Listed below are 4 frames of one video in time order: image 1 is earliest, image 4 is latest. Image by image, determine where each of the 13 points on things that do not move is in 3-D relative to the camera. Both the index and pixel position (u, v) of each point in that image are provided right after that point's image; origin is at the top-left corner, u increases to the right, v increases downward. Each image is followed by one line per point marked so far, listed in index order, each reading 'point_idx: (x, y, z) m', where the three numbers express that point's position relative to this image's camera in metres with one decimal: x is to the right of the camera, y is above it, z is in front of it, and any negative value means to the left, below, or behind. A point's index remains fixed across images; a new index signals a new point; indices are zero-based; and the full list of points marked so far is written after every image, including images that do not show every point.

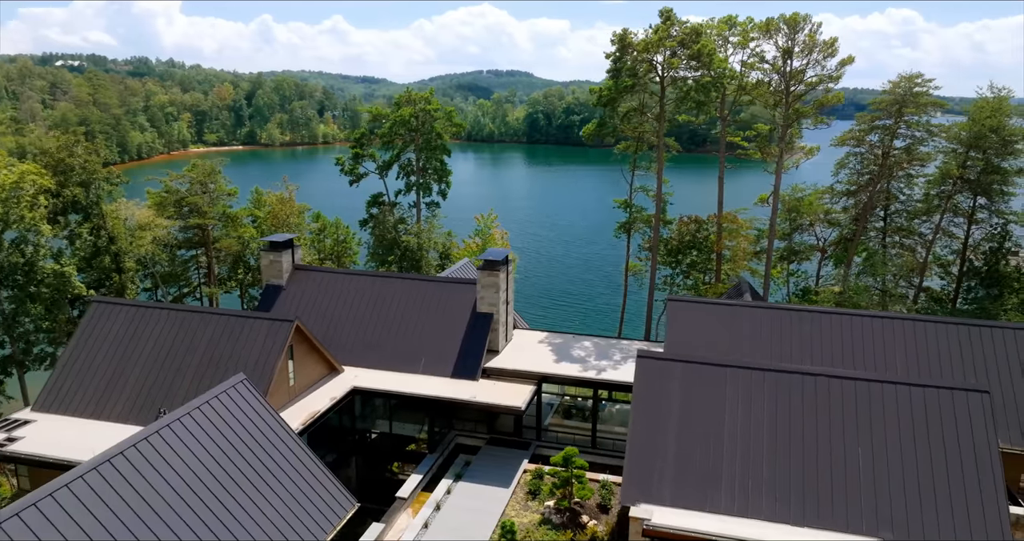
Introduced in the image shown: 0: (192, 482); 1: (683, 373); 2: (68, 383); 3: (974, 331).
0: (-4.9, -3.3, +10.2) m
1: (+3.6, -2.1, +13.7) m
2: (-10.8, -2.7, +16.0) m
3: (+11.5, -1.5, +16.4) m
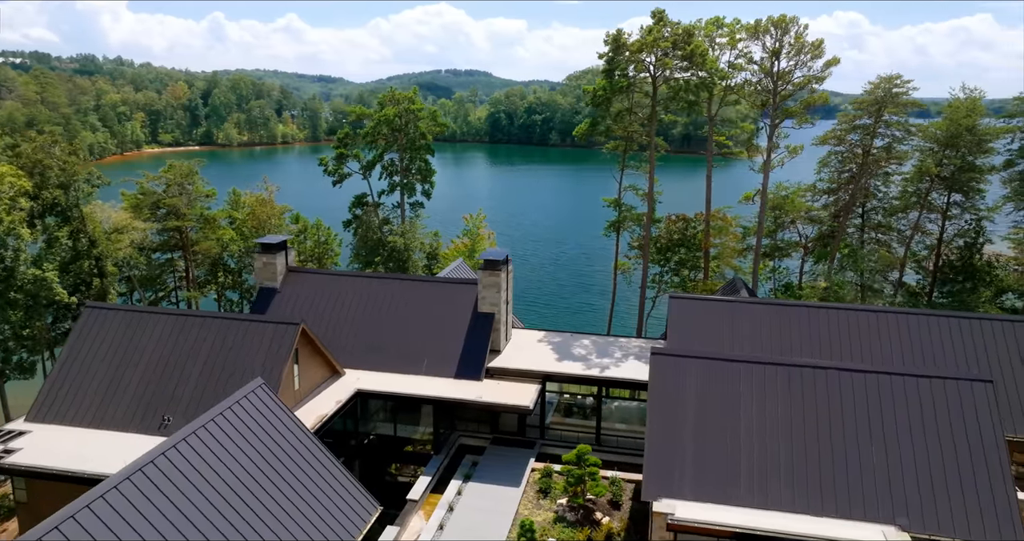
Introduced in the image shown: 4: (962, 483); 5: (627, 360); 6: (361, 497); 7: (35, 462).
0: (-4.4, -3.3, +10.0) m
1: (+3.9, -2.1, +13.9) m
2: (-10.5, -2.9, +15.4) m
3: (+11.7, -1.4, +17.0) m
4: (+8.2, -3.9, +11.9) m
5: (+3.5, -2.7, +19.5) m
6: (-2.7, -4.1, +11.8) m
7: (-9.9, -4.0, +13.6) m
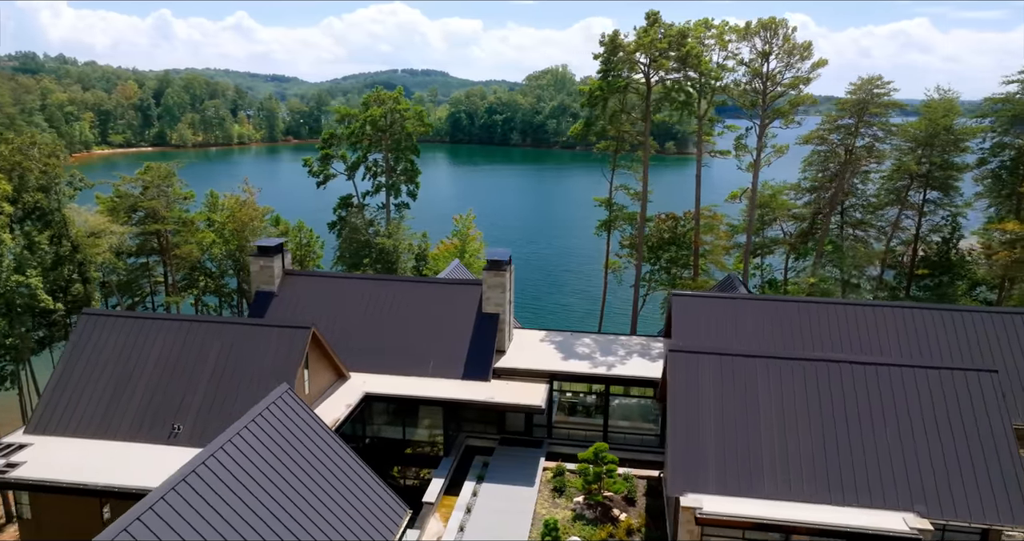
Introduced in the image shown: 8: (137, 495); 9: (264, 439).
0: (-3.7, -3.4, +9.8) m
1: (+4.3, -2.0, +14.1) m
2: (-10.2, -3.0, +14.9) m
3: (+11.9, -1.2, +17.6) m
4: (+8.7, -3.8, +12.3) m
5: (+3.6, -2.6, +19.7) m
6: (-2.1, -4.1, +11.7) m
7: (-9.4, -4.1, +13.1) m
8: (-7.2, -4.3, +12.6) m
9: (-4.0, -2.7, +10.7) m
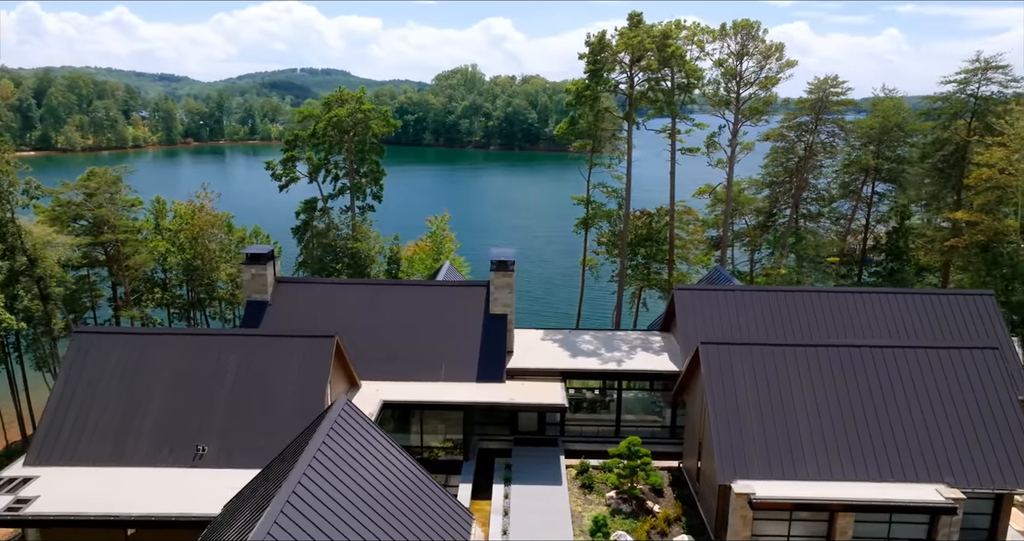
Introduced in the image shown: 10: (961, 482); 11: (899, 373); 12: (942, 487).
0: (-2.3, -3.5, +9.4) m
1: (+5.2, -1.9, +14.6) m
2: (-9.3, -3.3, +13.7) m
3: (+12.3, -0.8, +19.0) m
4: (+9.7, -3.5, +13.4) m
5: (+3.8, -2.5, +20.2) m
6: (-0.9, -4.1, +11.5) m
7: (-8.3, -4.4, +12.1) m
8: (-6.1, -4.5, +11.8) m
9: (-2.7, -2.9, +10.3) m
10: (+8.8, -4.2, +12.9) m
11: (+8.4, -2.2, +14.4) m
12: (+8.4, -4.2, +12.8) m
